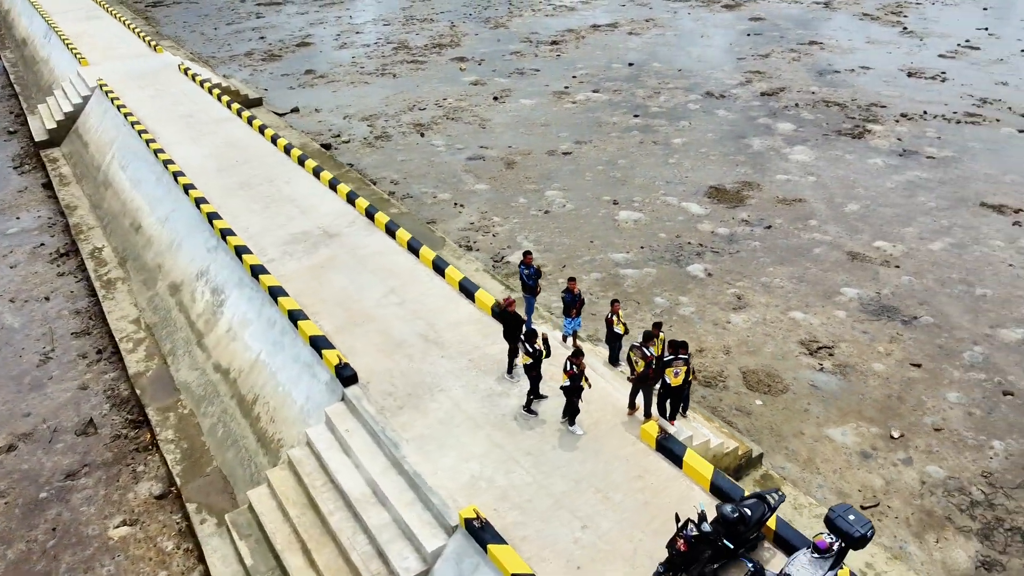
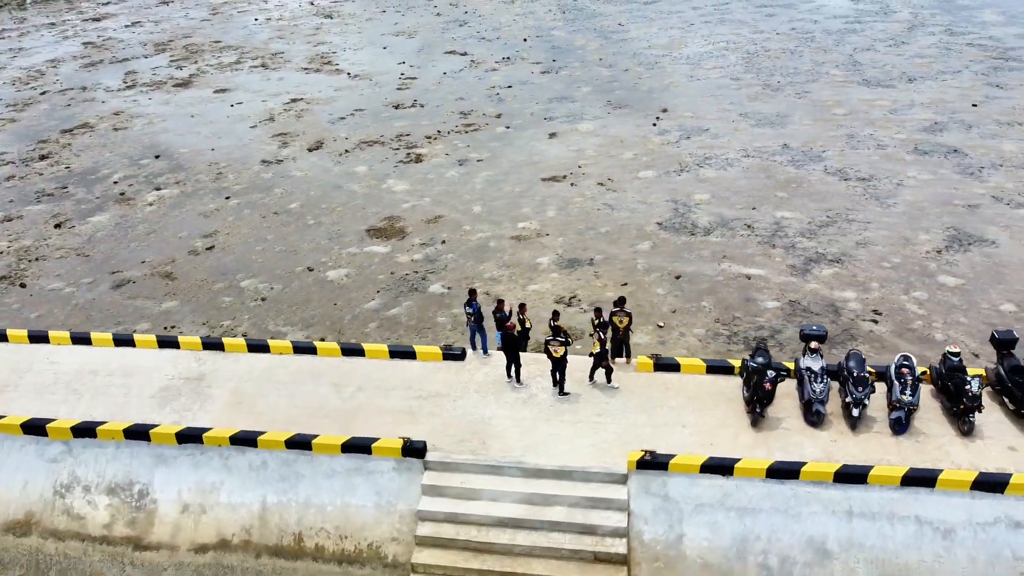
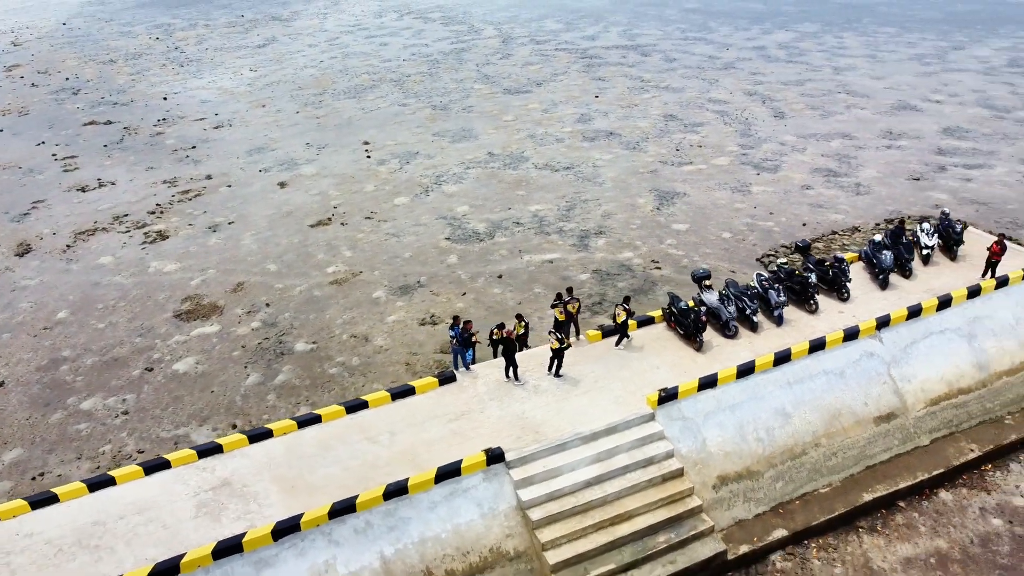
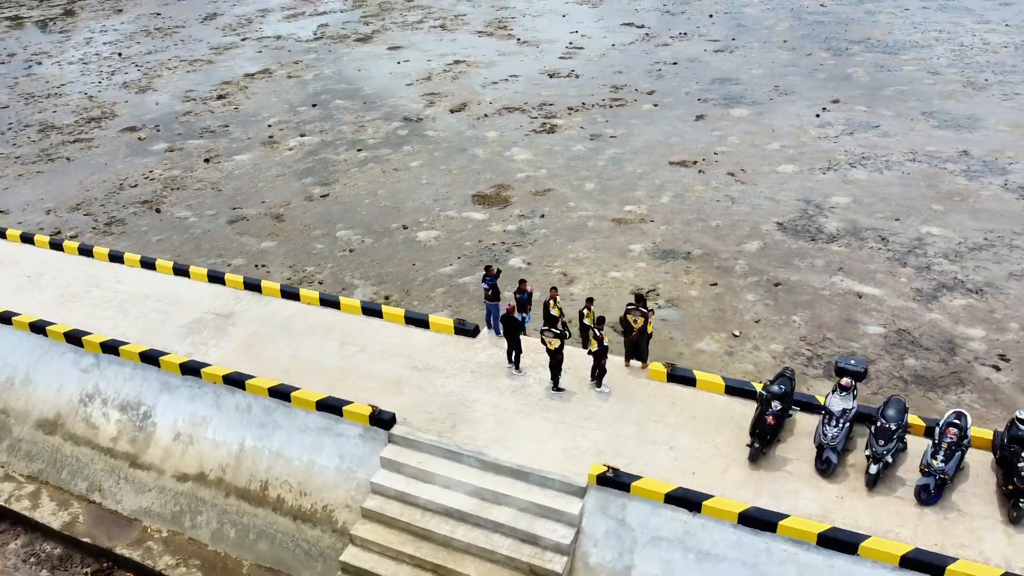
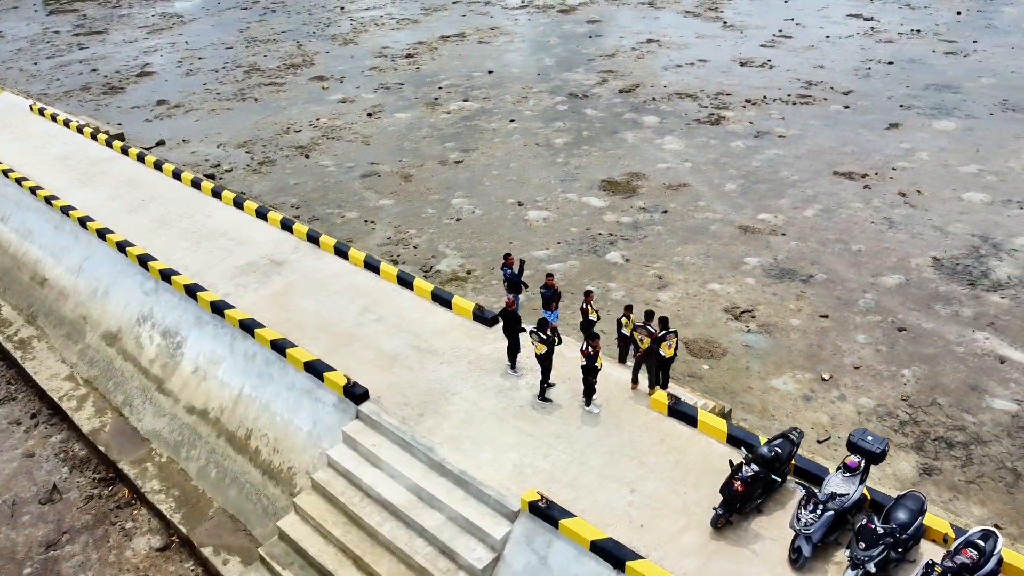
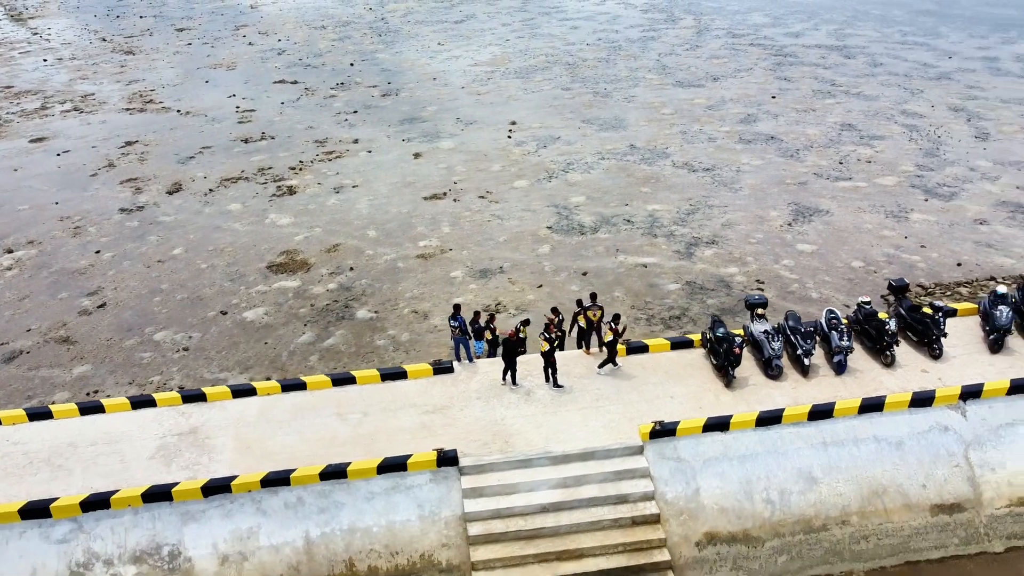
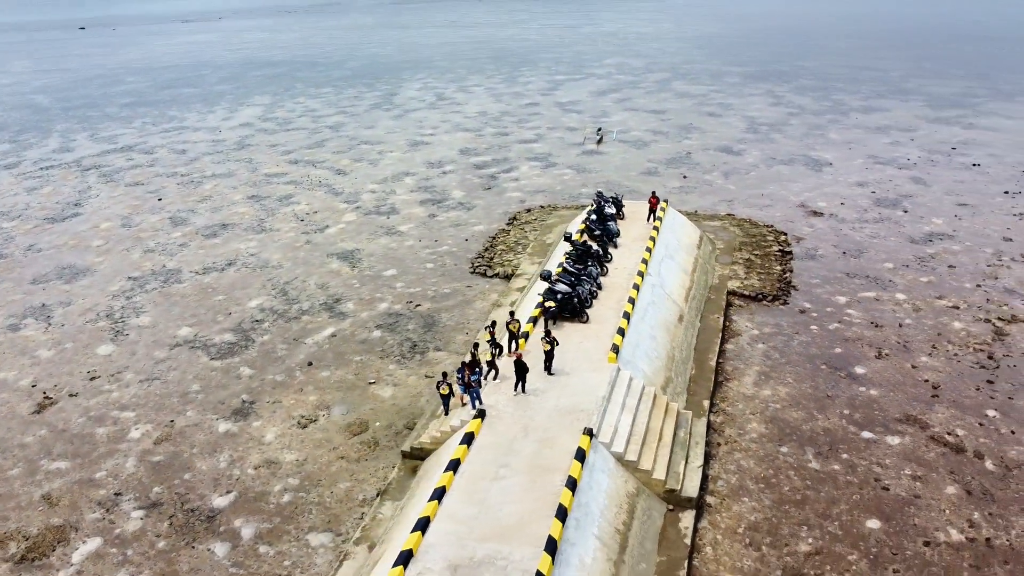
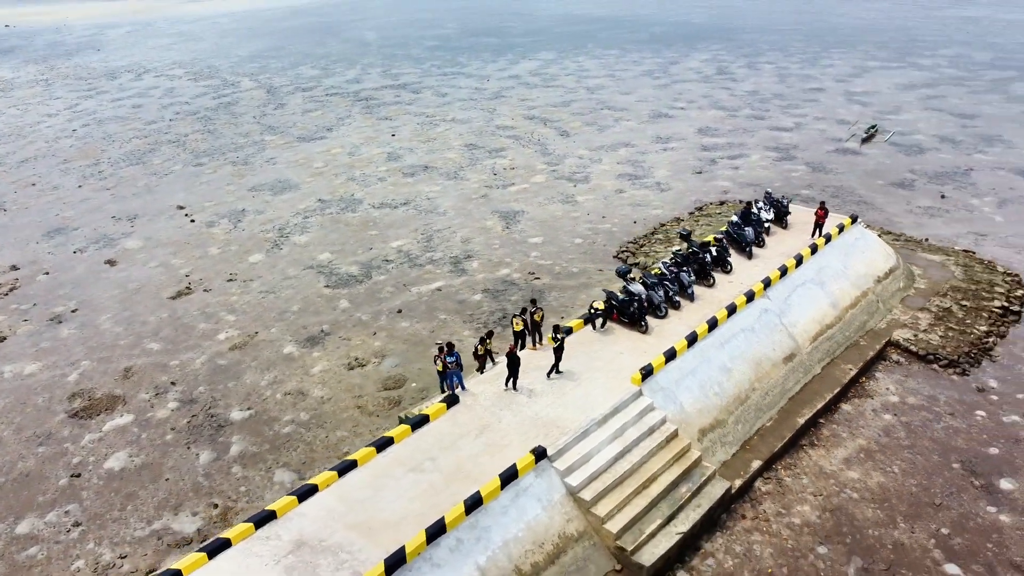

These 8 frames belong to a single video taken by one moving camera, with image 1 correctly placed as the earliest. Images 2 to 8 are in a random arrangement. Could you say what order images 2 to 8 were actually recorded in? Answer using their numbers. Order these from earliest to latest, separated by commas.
5, 4, 2, 6, 3, 8, 7
